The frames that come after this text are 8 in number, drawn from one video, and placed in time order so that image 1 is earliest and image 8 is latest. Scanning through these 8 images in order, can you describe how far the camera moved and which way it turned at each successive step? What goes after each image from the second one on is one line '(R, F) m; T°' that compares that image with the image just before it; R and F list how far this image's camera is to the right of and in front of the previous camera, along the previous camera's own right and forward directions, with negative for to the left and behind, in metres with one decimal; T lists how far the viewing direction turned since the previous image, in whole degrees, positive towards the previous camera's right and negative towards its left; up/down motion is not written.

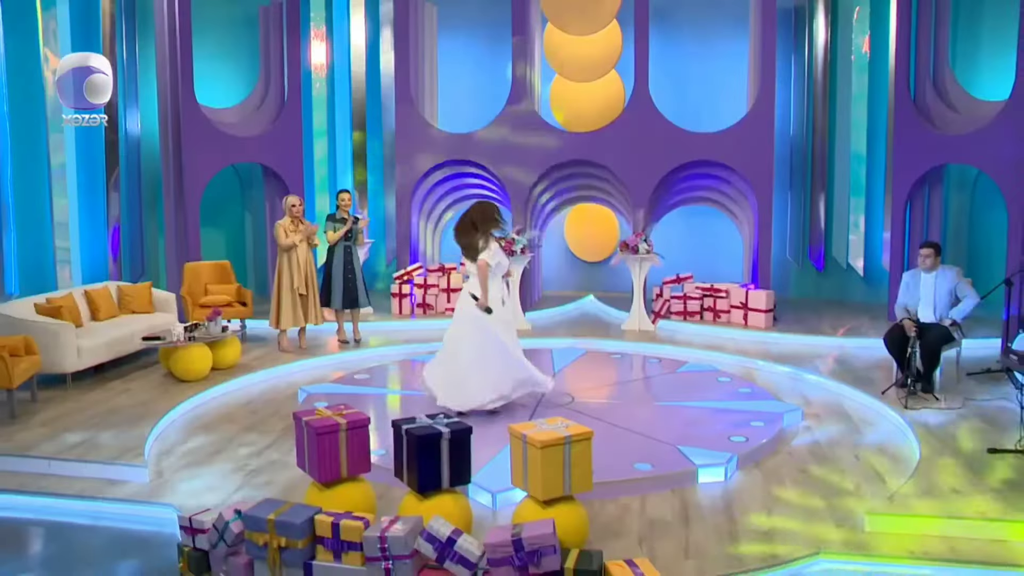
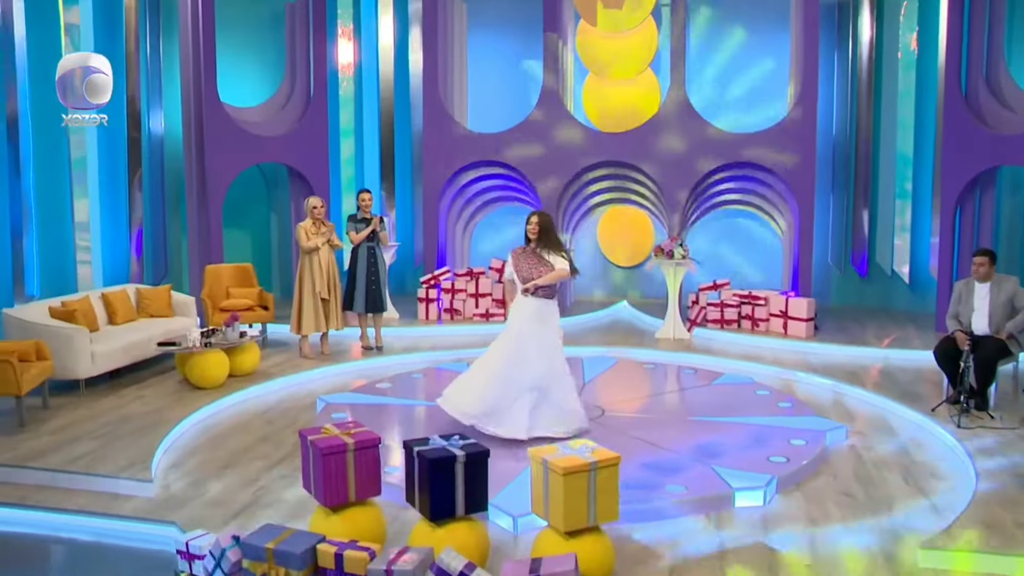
(0.0, +0.3) m; -2°
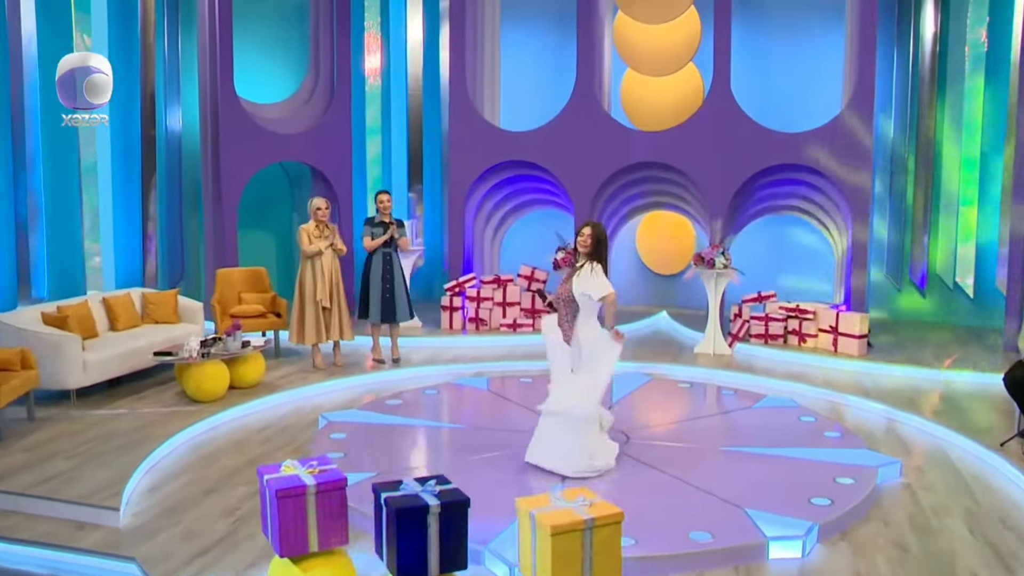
(+0.2, +0.6) m; -3°
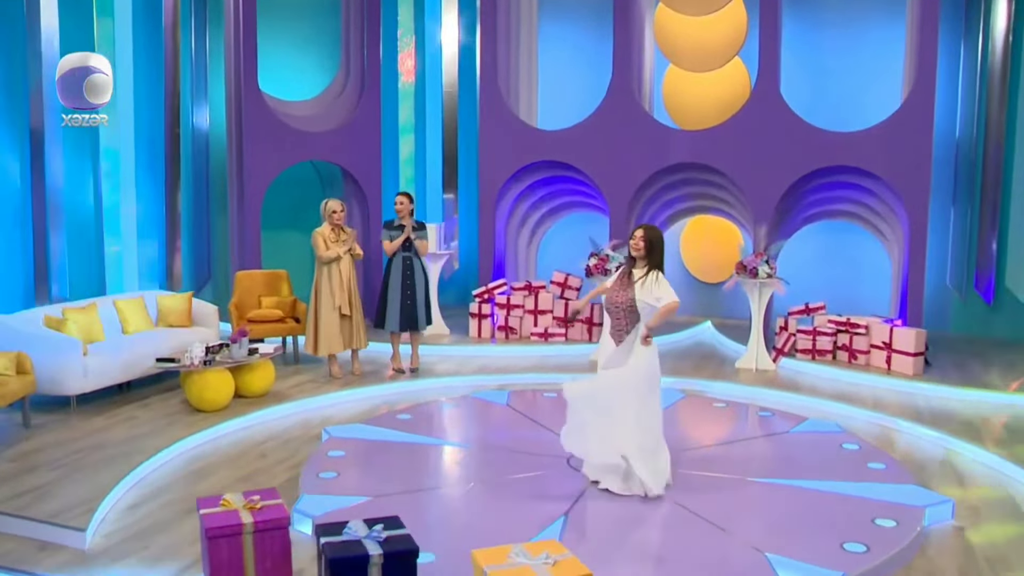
(+0.3, +0.4) m; -4°
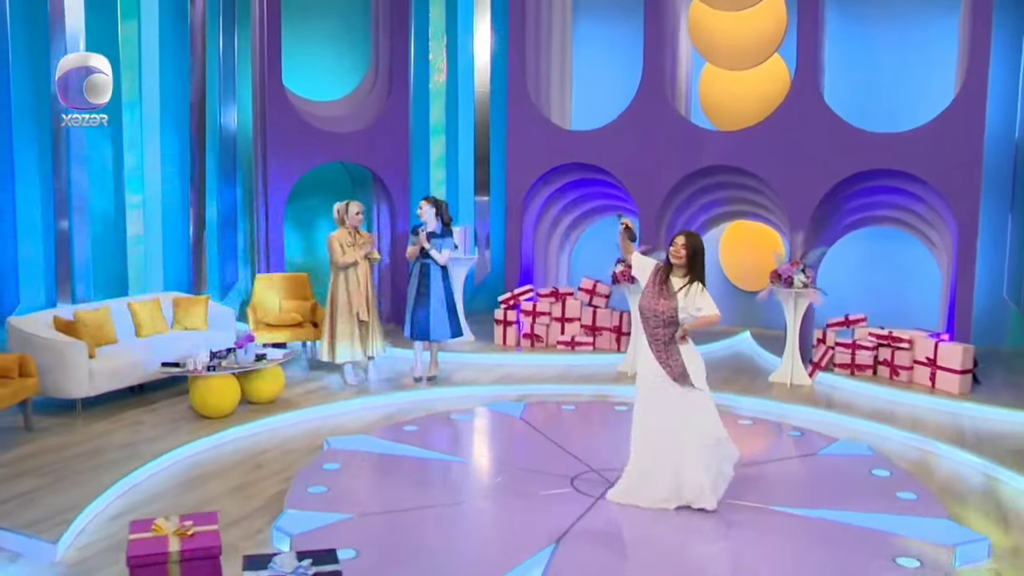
(+0.3, +0.3) m; -4°
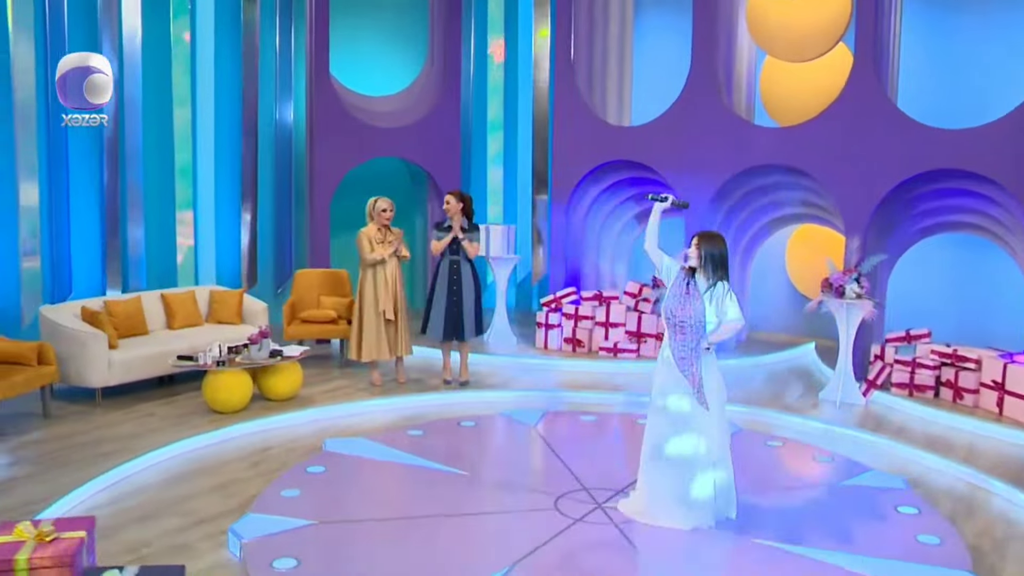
(+0.7, +0.3) m; -8°
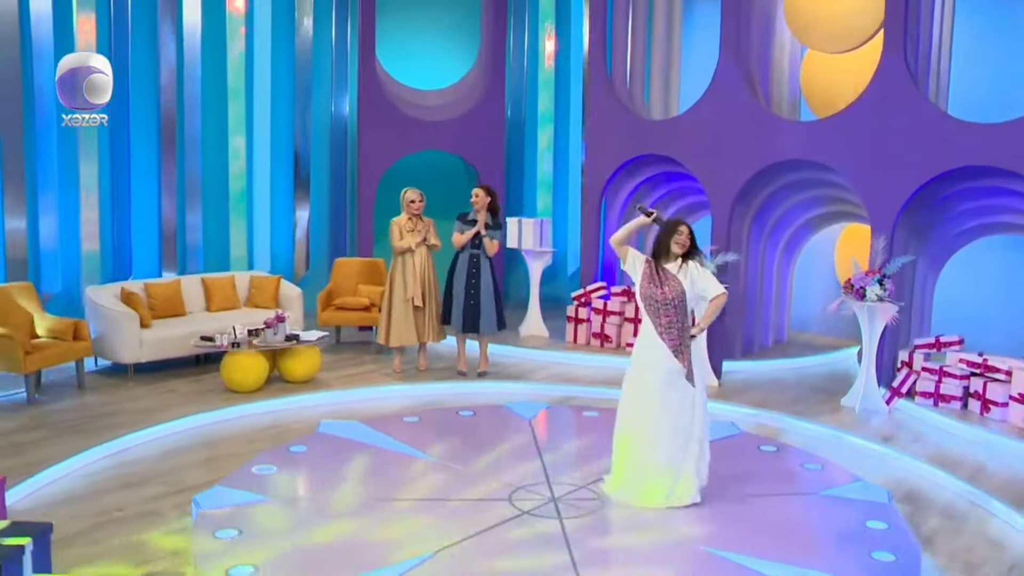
(+0.8, 0.0) m; -8°
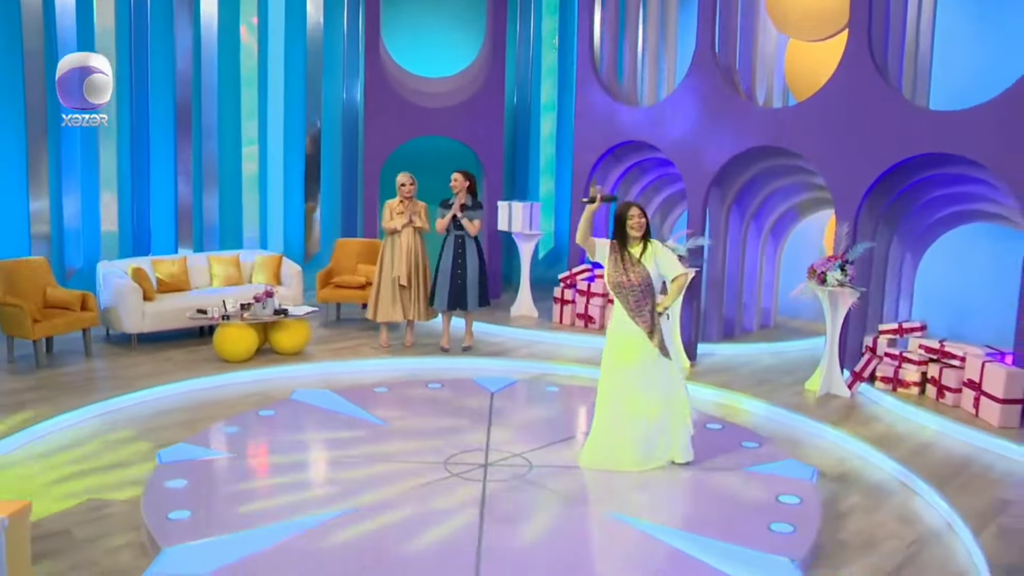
(+0.7, -0.3) m; -4°
